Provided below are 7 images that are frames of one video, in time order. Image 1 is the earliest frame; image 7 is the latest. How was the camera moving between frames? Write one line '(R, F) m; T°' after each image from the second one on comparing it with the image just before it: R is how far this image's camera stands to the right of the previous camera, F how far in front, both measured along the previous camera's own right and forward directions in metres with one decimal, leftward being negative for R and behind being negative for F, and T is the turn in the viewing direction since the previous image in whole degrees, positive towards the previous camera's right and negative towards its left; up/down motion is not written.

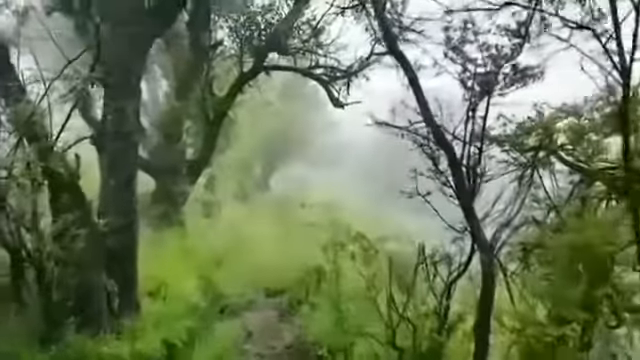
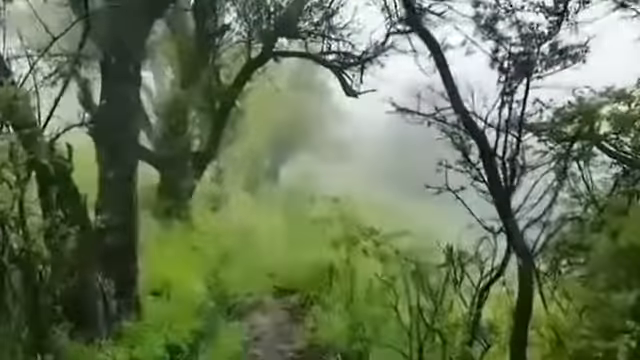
(0.0, +0.3) m; -1°
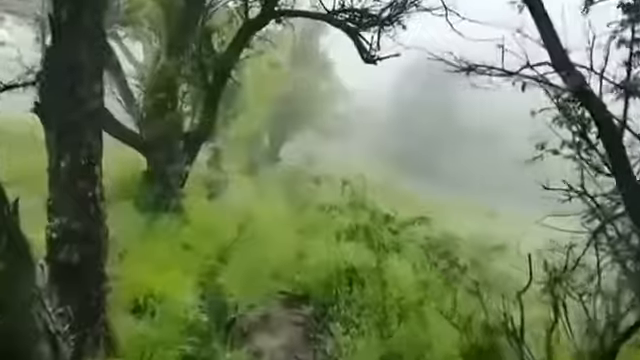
(-0.1, +0.8) m; 0°
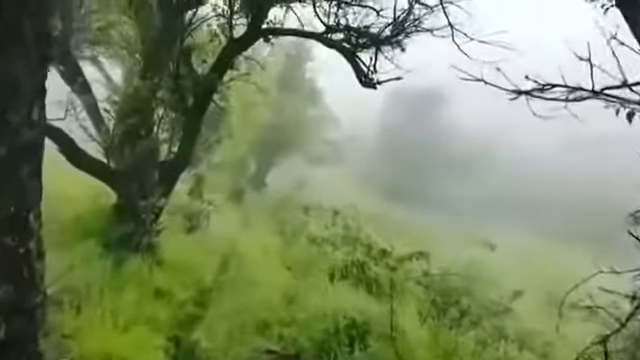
(-0.1, +0.5) m; +2°
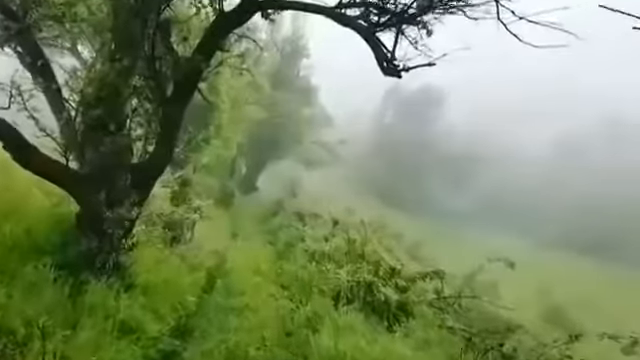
(-0.1, +0.8) m; +1°
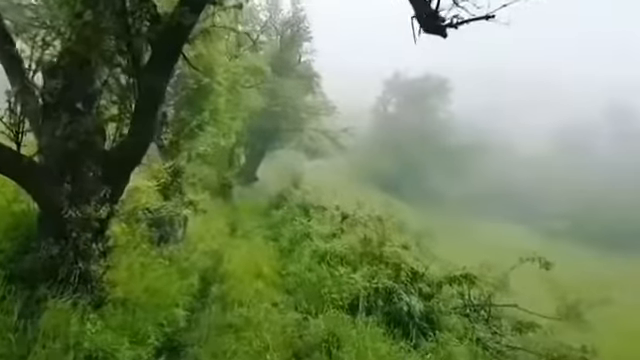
(-0.1, +0.8) m; 0°
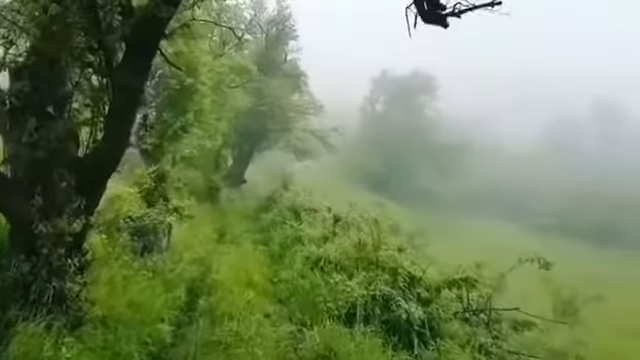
(0.0, +0.2) m; +2°
